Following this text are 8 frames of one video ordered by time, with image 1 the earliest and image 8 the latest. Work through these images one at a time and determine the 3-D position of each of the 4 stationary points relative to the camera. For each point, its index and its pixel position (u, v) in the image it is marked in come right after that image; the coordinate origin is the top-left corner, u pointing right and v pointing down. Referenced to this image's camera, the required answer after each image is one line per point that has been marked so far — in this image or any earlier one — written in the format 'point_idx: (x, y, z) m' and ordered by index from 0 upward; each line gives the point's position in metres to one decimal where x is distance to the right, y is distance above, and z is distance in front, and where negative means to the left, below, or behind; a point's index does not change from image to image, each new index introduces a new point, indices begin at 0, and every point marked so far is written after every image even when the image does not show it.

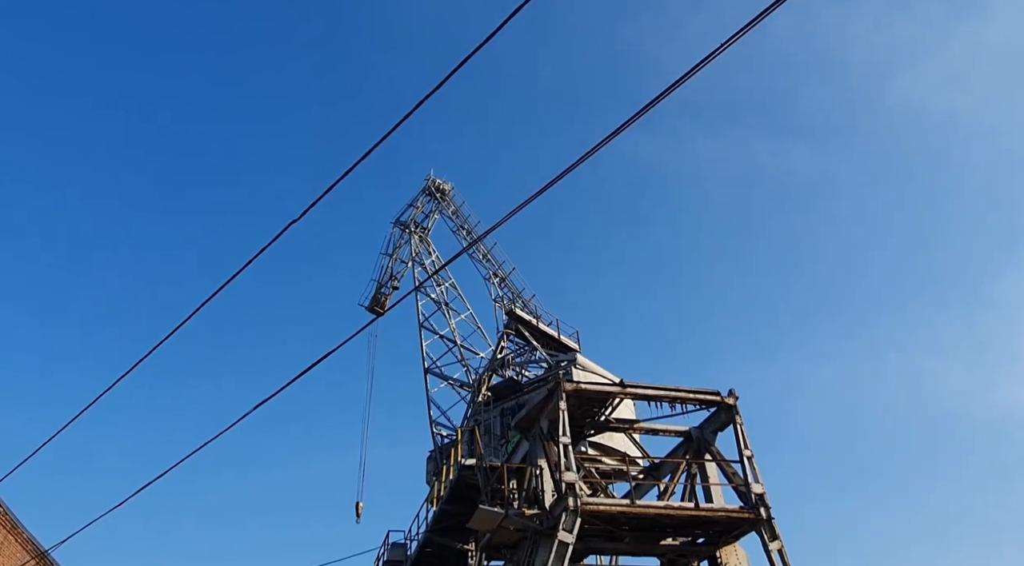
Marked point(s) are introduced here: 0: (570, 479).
0: (+1.1, -3.5, +13.0) m
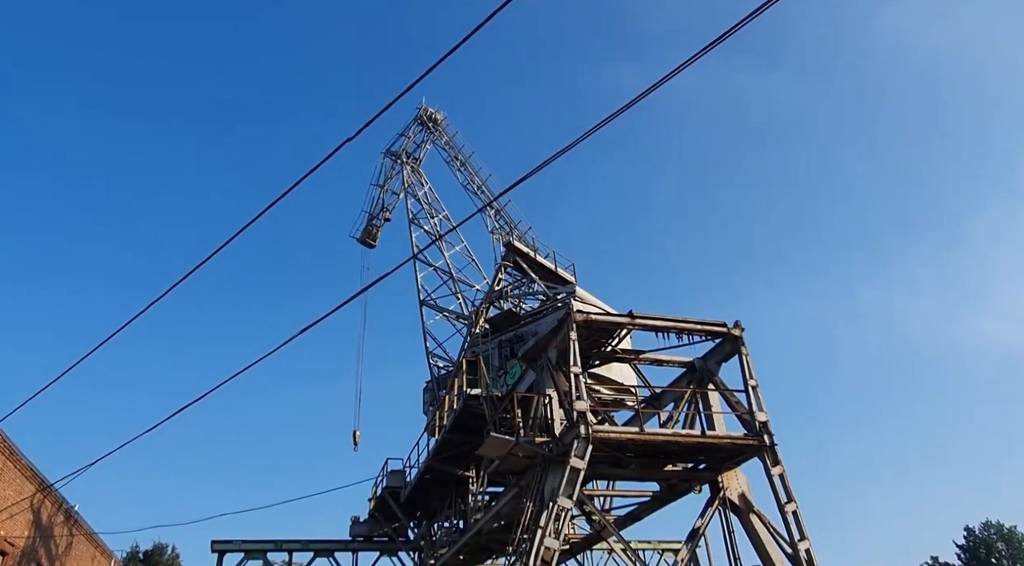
0: (+1.3, -2.2, +13.2) m
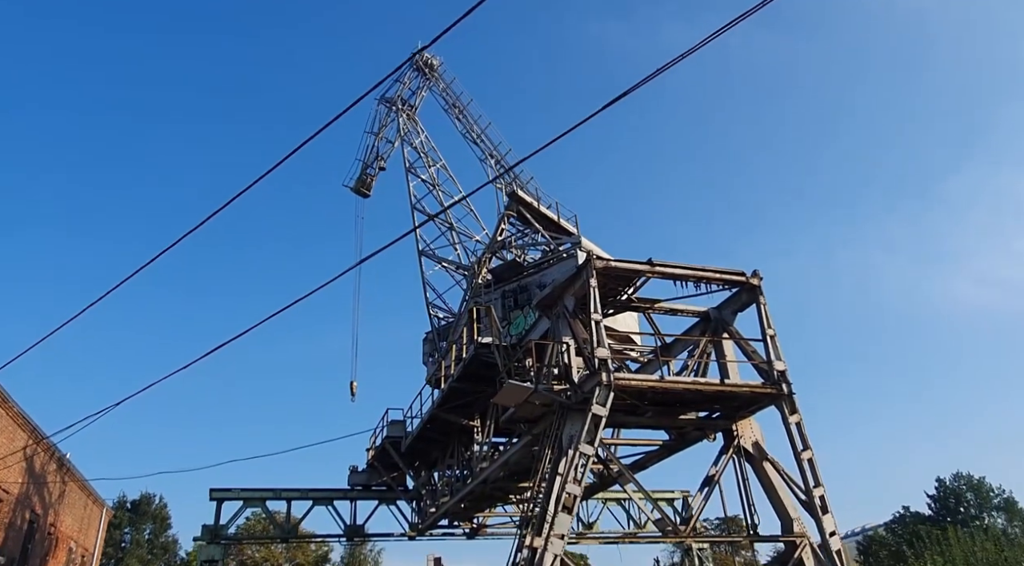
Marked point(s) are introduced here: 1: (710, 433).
0: (+1.6, -1.3, +13.0) m
1: (+4.1, -3.1, +15.3) m
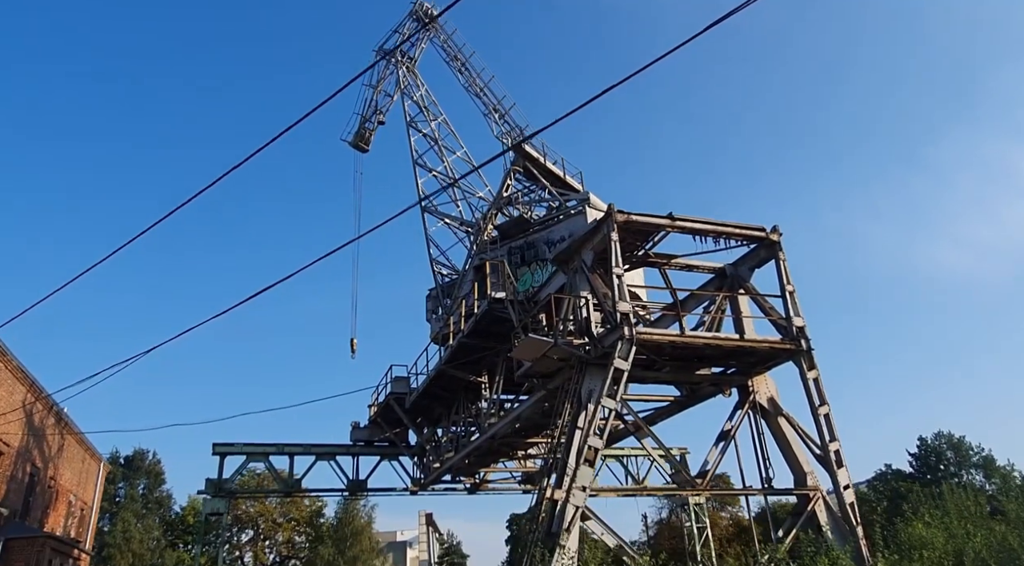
0: (+2.0, -0.5, +12.9) m
1: (+4.4, -2.2, +15.3) m
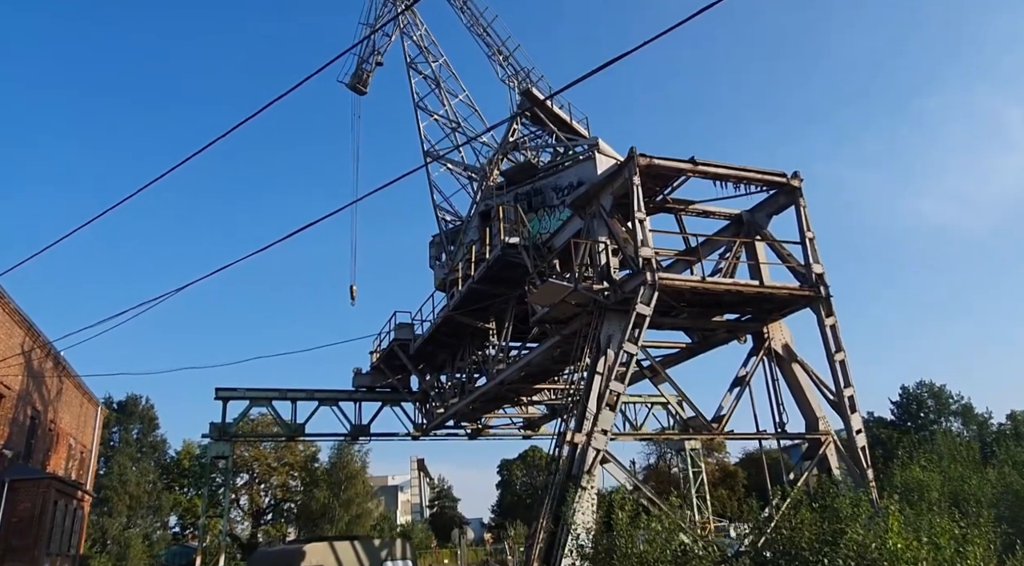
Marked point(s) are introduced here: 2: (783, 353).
0: (+2.3, +0.5, +12.8) m
1: (+4.7, -1.1, +15.3) m
2: (+5.5, -1.4, +15.0) m
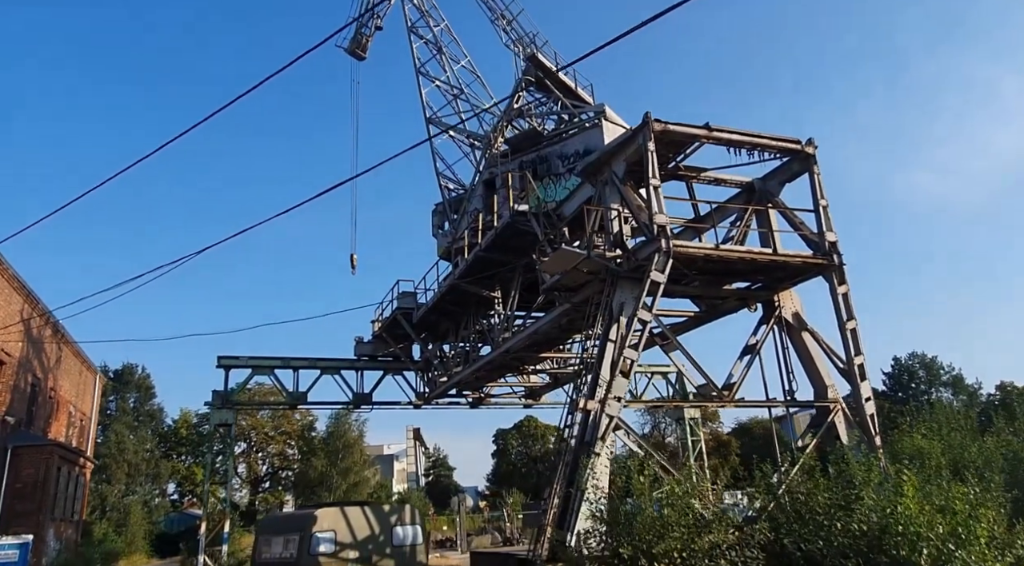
0: (+2.6, +1.0, +12.7) m
1: (+4.9, -0.4, +15.3) m
2: (+5.7, -0.8, +15.0) m
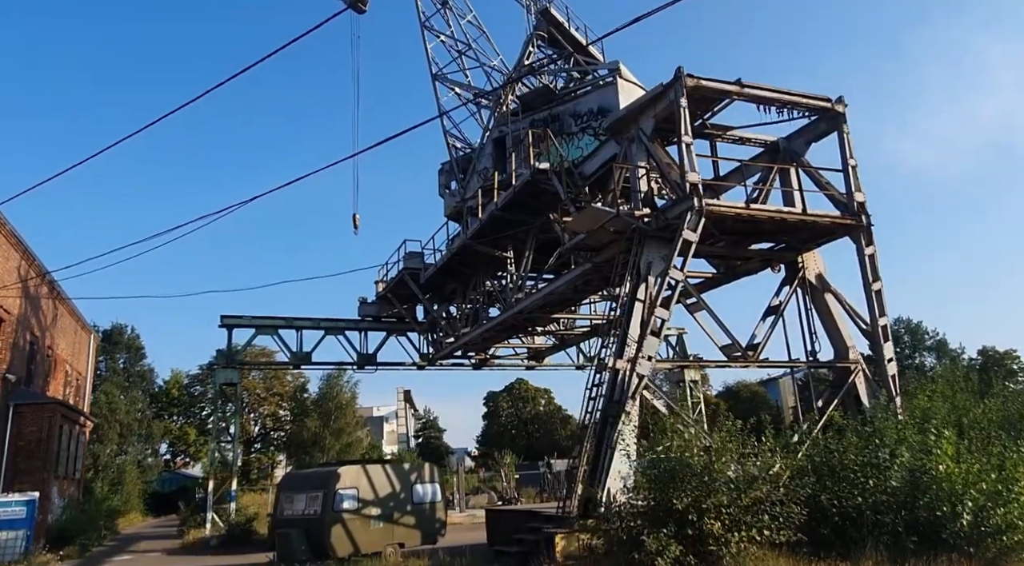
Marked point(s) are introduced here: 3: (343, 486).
0: (+3.1, +1.7, +12.5) m
1: (+5.4, +0.4, +15.2) m
2: (+6.2, 0.0, +15.0) m
3: (-3.2, -3.8, +13.8) m
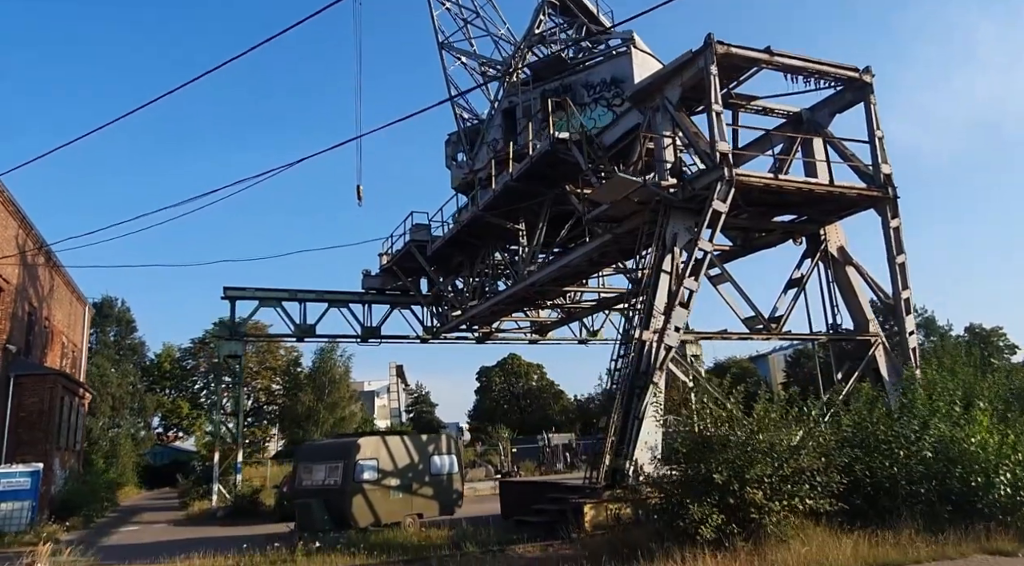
0: (+3.5, +2.2, +12.3) m
1: (+5.8, +1.0, +15.1) m
2: (+6.6, +0.5, +14.9) m
3: (-2.8, -3.2, +13.7) m
